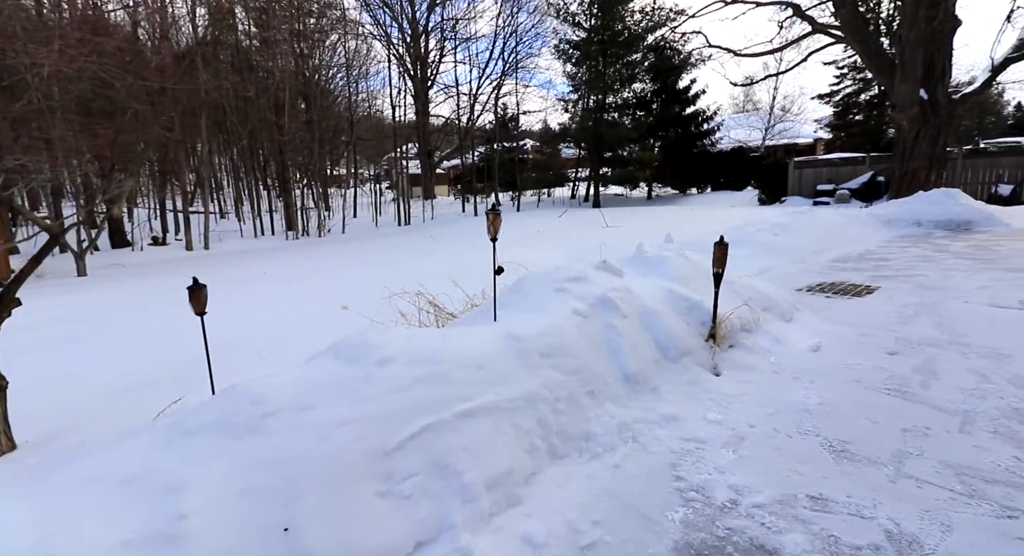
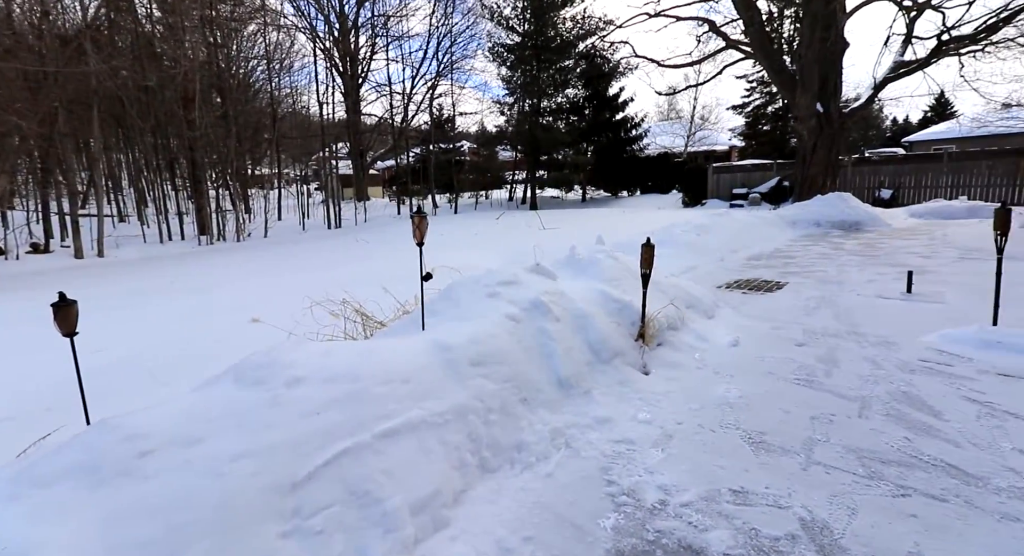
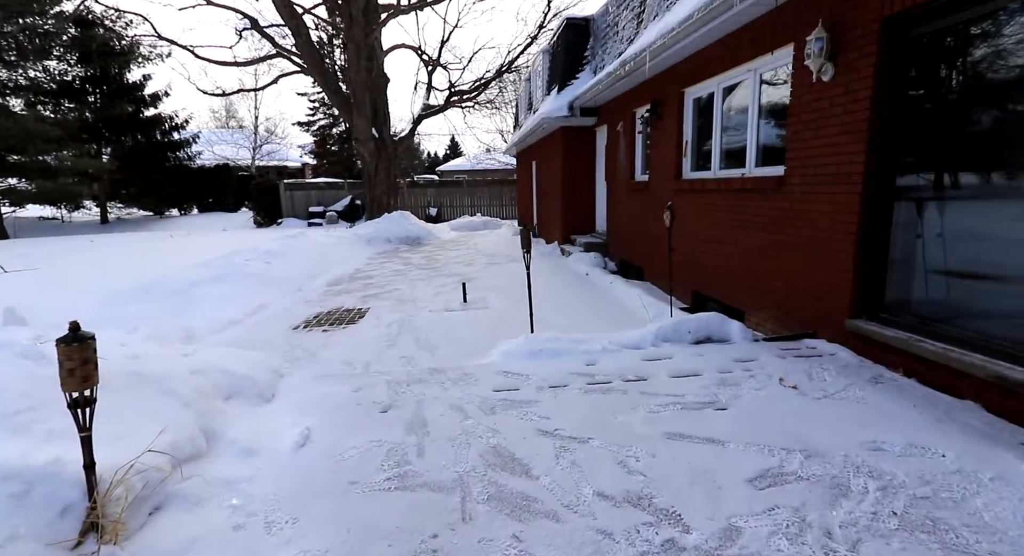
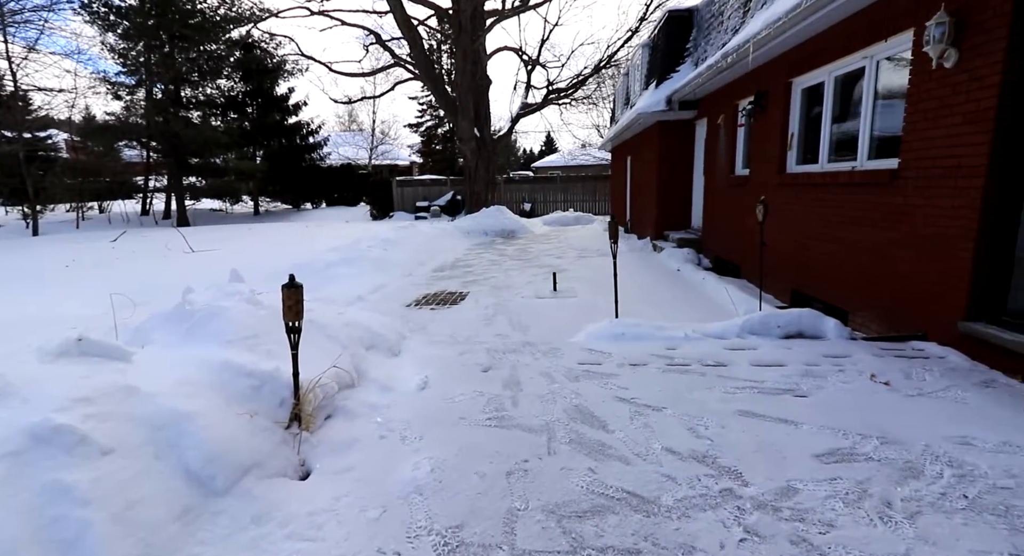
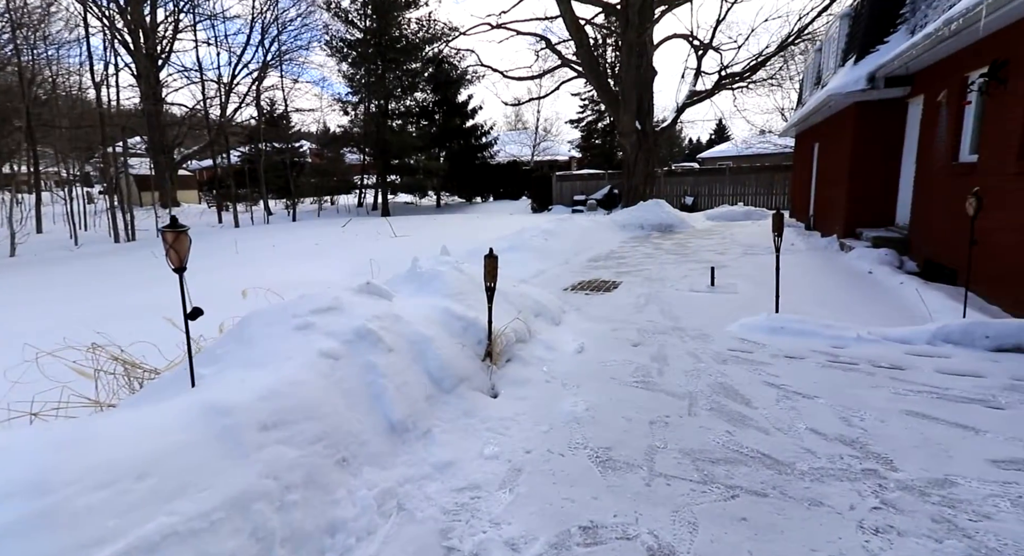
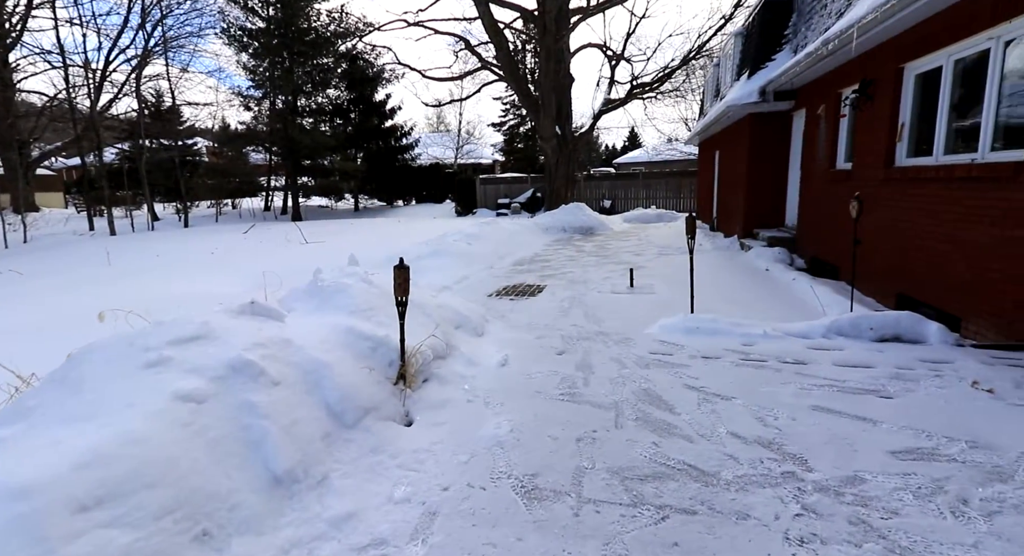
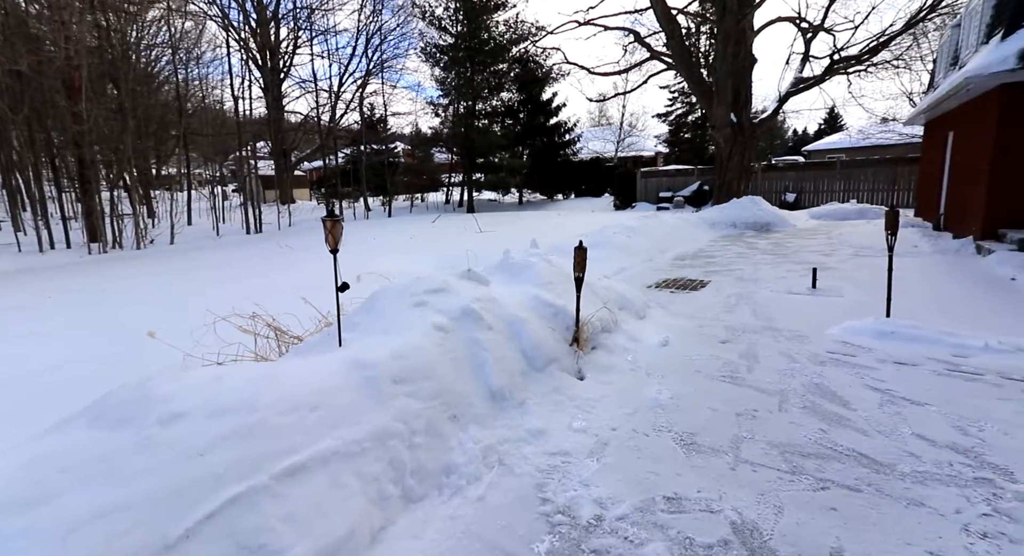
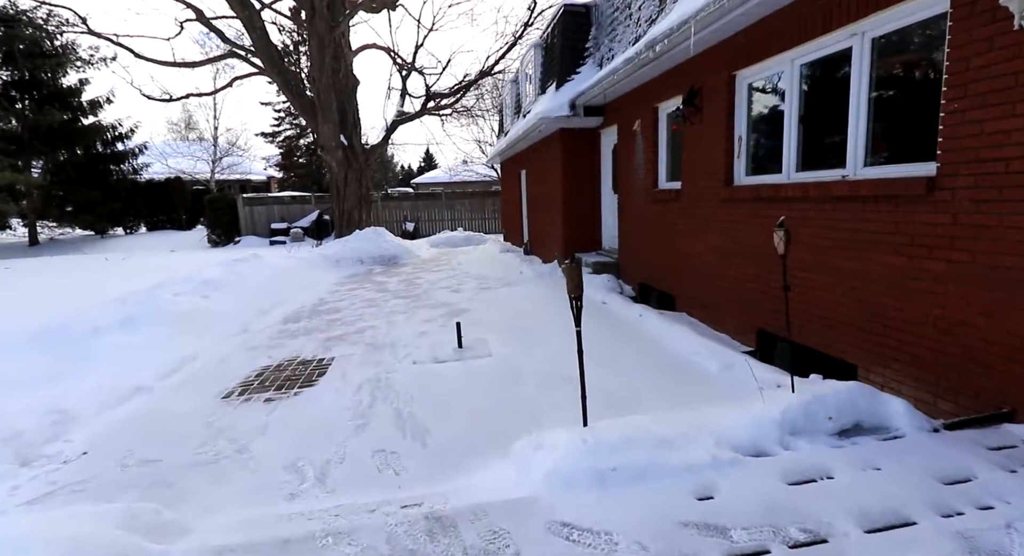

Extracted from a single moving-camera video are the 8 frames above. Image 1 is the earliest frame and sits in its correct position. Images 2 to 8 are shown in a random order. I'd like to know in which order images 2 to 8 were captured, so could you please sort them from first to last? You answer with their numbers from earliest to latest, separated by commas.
2, 7, 5, 6, 4, 3, 8
